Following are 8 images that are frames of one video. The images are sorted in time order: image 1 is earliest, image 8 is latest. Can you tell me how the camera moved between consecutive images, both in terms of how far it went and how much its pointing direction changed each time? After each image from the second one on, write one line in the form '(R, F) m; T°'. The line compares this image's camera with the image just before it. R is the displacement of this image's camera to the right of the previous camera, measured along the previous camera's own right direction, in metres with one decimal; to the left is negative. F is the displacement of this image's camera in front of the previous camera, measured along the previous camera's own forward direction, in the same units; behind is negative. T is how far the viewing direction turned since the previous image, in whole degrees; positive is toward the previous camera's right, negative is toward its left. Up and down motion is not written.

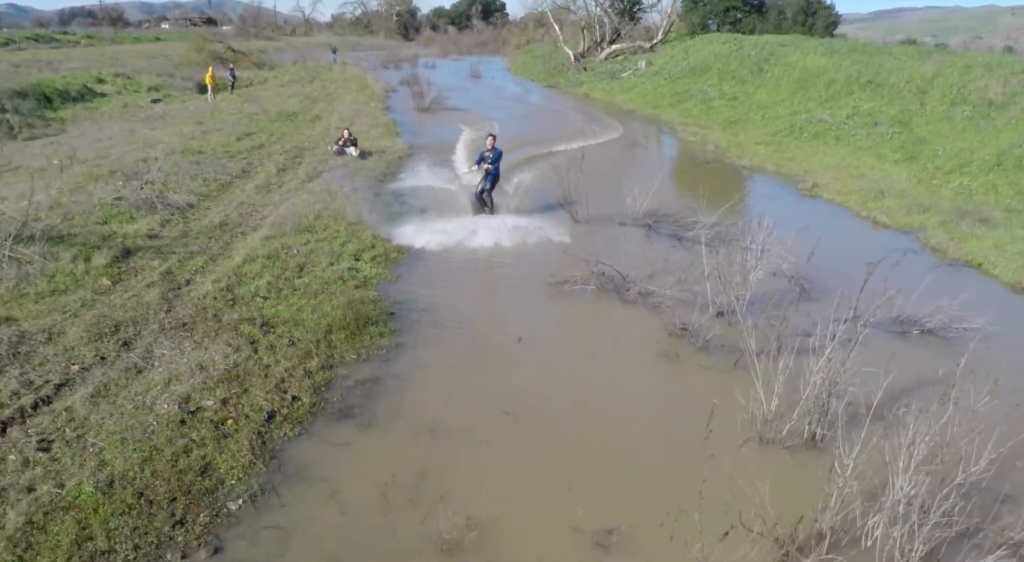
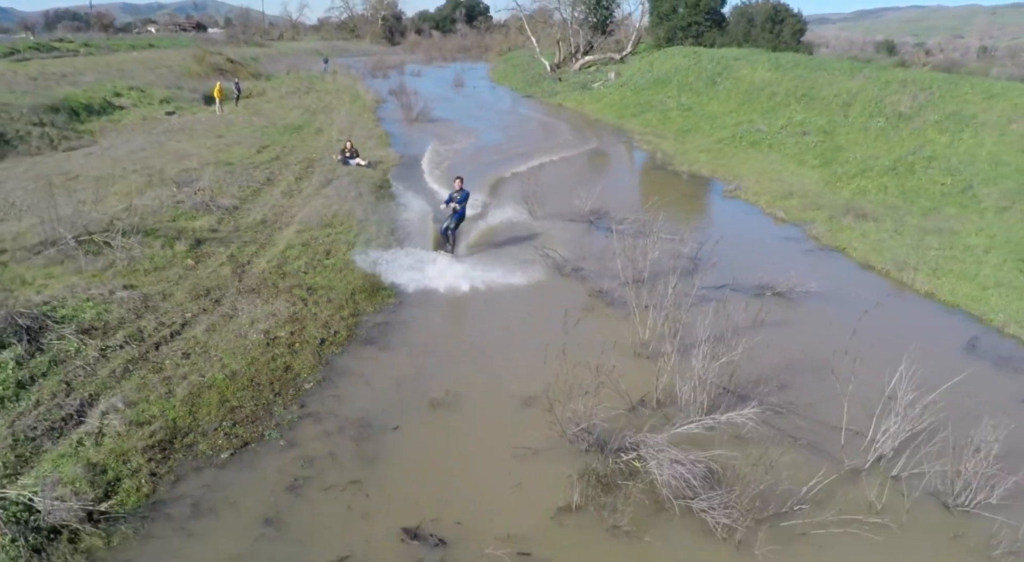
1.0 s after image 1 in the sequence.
(+0.3, -3.3) m; +1°
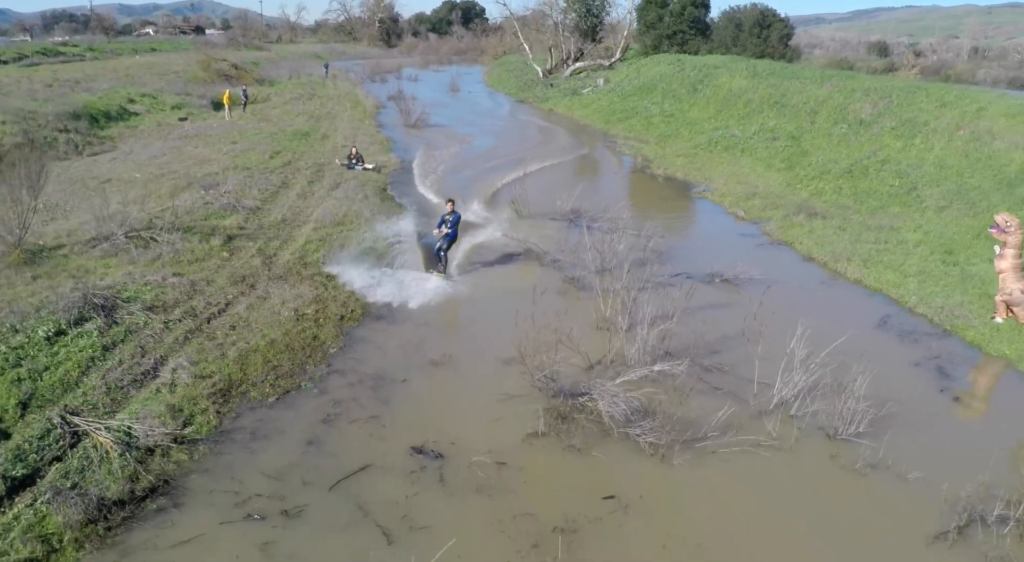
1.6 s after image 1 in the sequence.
(+0.2, -2.1) m; 0°
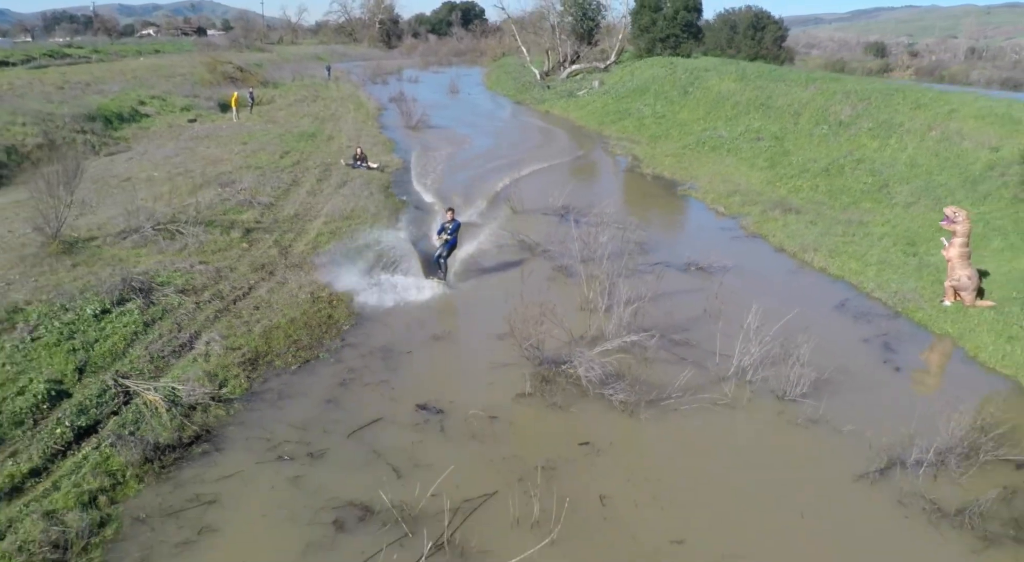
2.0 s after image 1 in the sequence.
(+0.1, -1.4) m; 0°
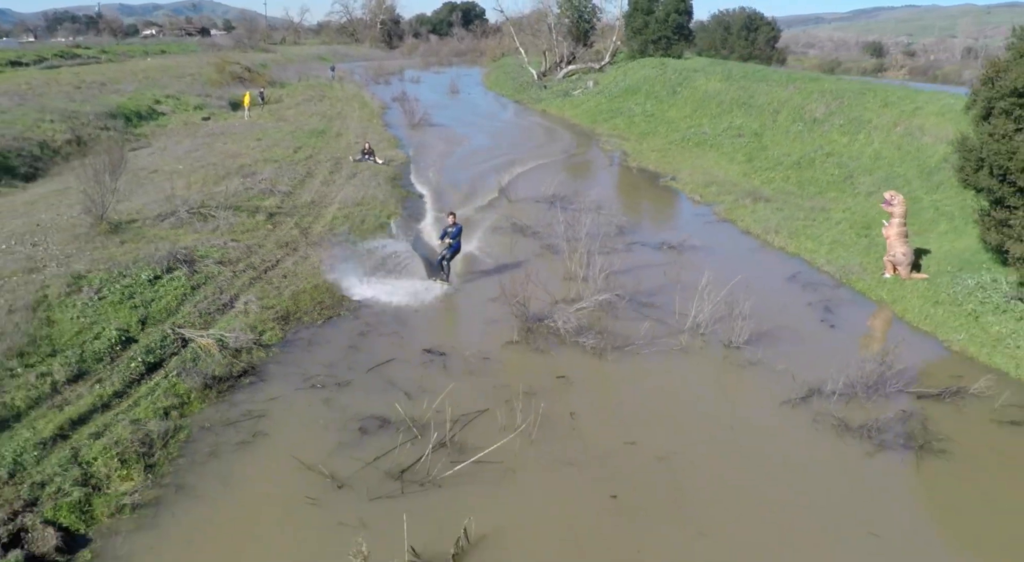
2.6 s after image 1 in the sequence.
(+0.2, -2.0) m; 0°
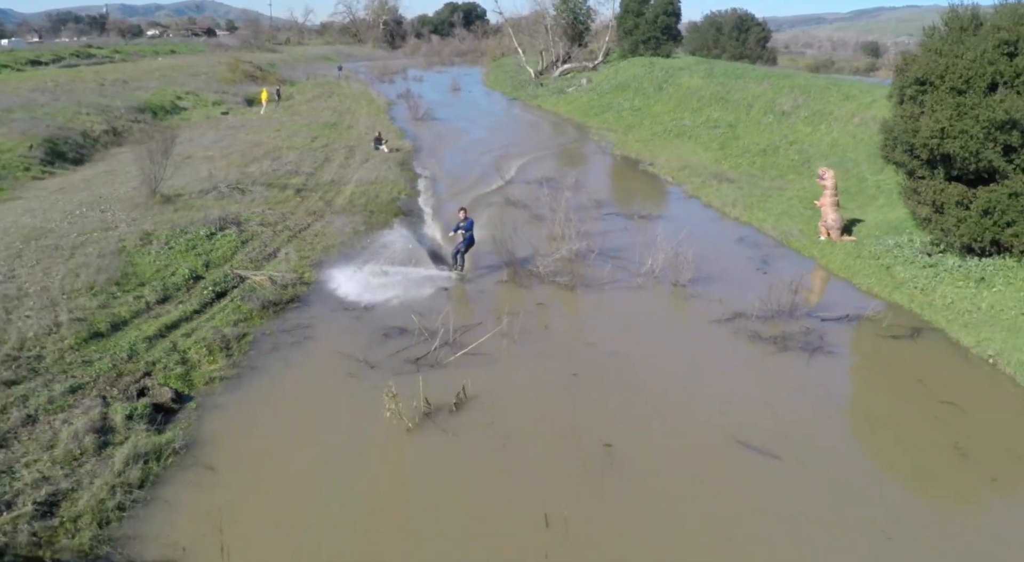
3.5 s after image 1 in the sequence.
(+0.2, -3.0) m; 0°
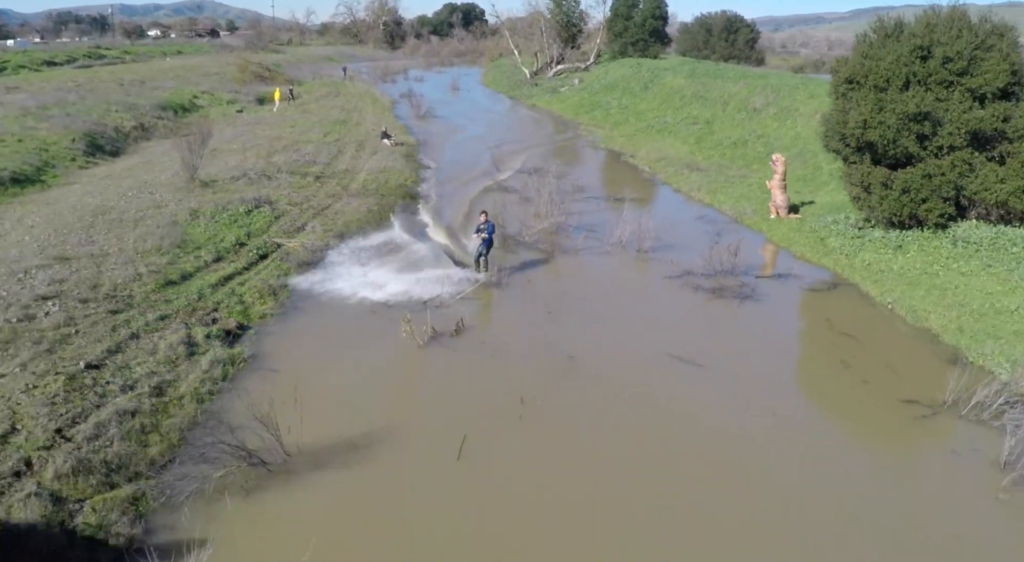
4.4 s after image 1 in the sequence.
(+0.2, -3.0) m; 0°
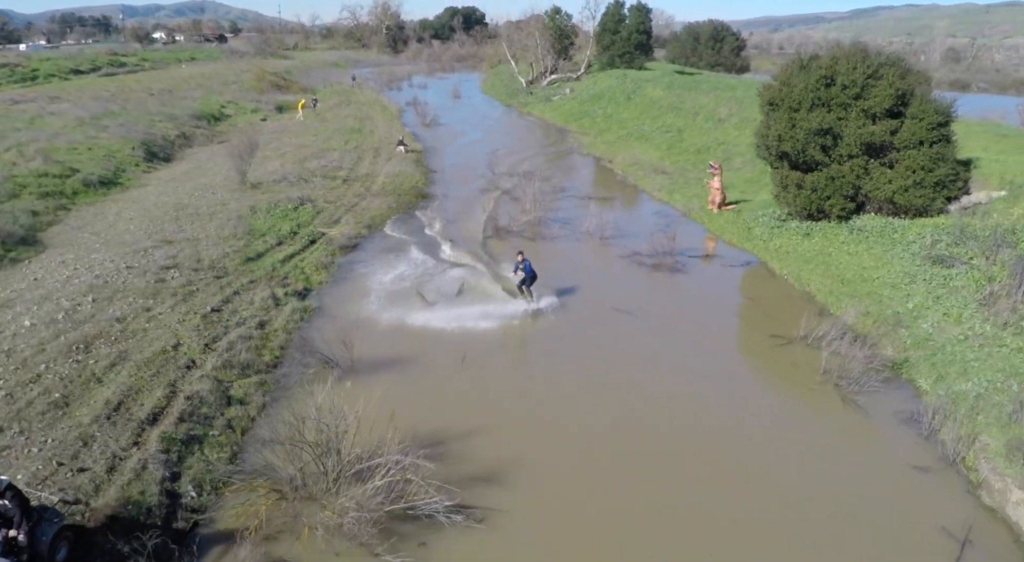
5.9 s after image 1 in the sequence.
(+0.3, -5.2) m; 0°
